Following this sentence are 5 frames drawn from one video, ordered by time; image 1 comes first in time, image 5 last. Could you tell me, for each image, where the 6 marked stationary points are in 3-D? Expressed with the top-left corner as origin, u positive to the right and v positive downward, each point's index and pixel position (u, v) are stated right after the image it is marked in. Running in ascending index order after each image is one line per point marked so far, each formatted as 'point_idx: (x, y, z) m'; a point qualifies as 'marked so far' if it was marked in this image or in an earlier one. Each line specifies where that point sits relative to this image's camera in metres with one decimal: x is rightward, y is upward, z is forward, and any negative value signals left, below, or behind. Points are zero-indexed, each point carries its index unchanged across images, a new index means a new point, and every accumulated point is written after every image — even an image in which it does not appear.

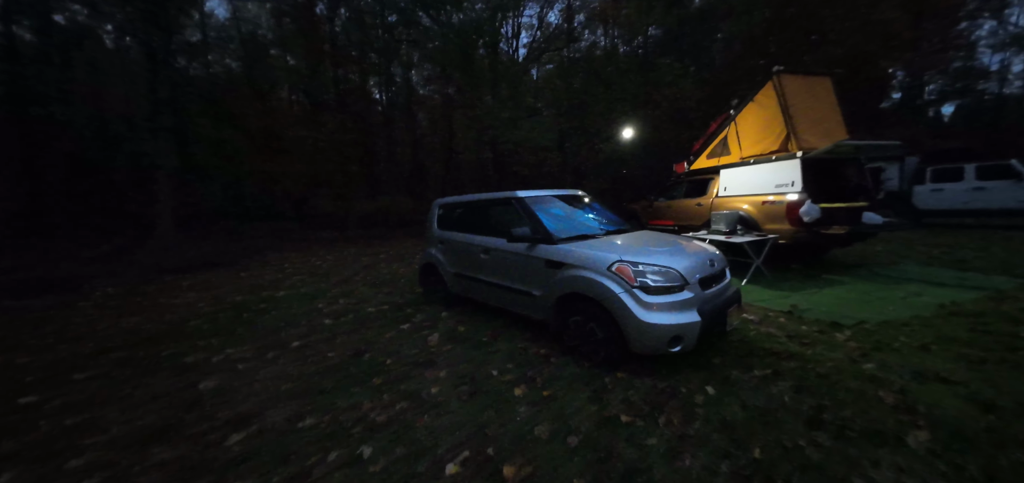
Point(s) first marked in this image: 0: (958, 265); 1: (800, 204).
0: (+7.2, -0.4, +4.9) m
1: (+4.7, +0.6, +5.1) m
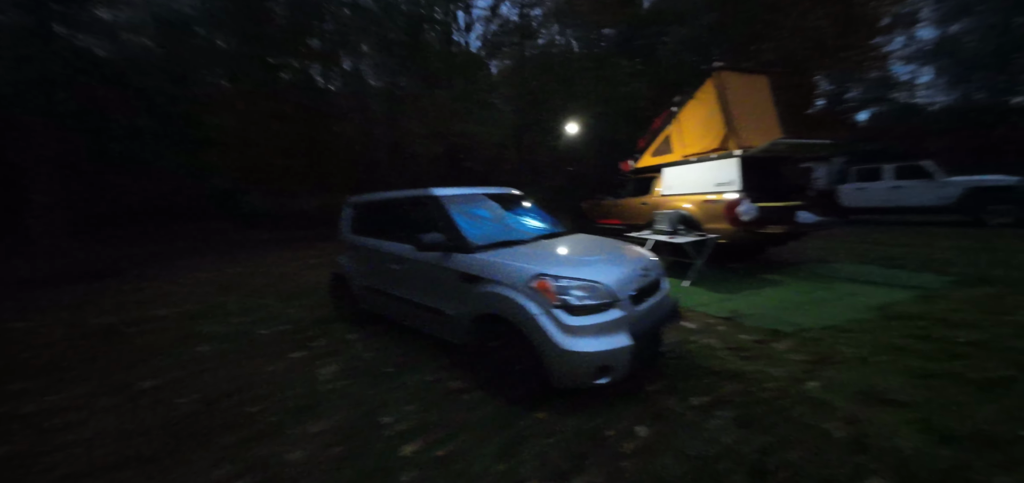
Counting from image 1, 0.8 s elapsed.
0: (+6.2, -0.4, +5.1) m
1: (+3.6, +0.6, +4.9) m
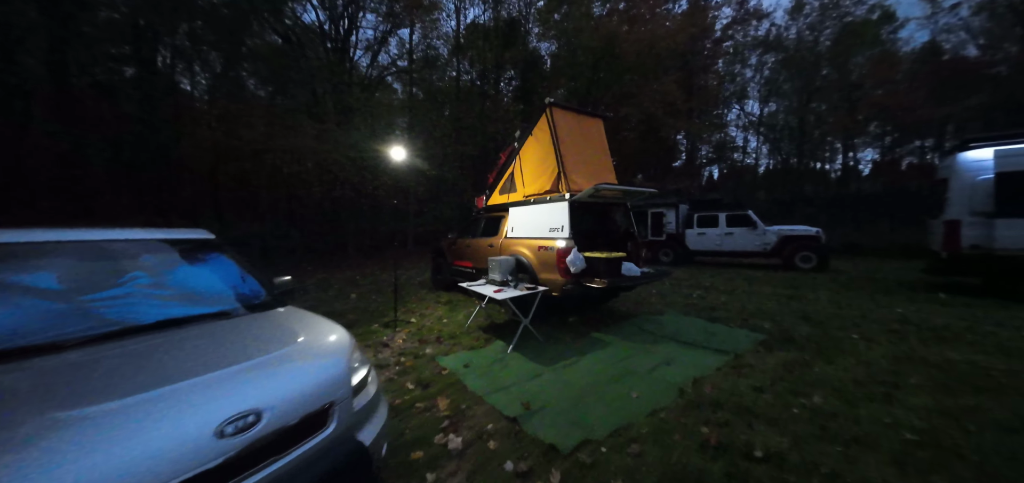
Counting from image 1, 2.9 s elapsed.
0: (+3.2, -1.2, +4.9) m
1: (+0.8, -0.1, +4.2) m
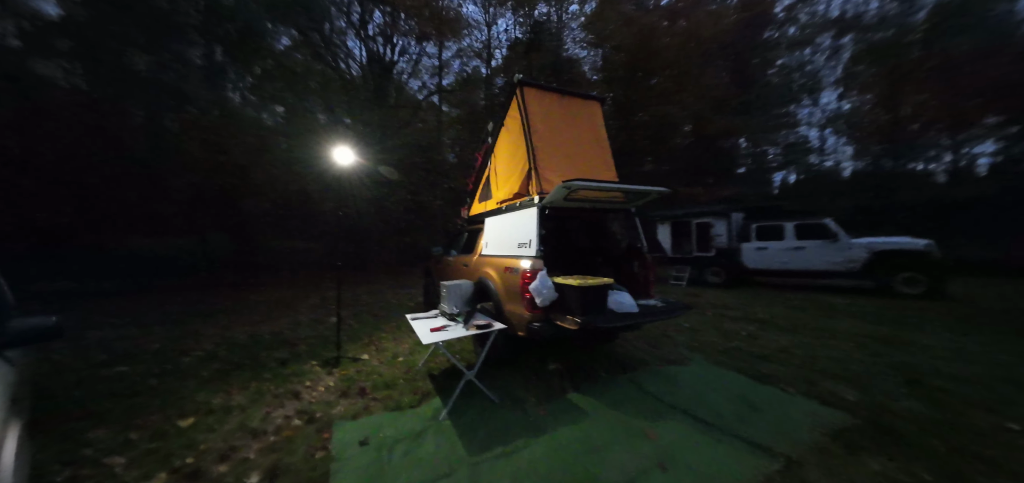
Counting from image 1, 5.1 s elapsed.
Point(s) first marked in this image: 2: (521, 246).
0: (+2.7, -1.4, +3.3) m
1: (+0.2, -0.4, +3.1) m
2: (+0.1, -0.1, +3.4) m
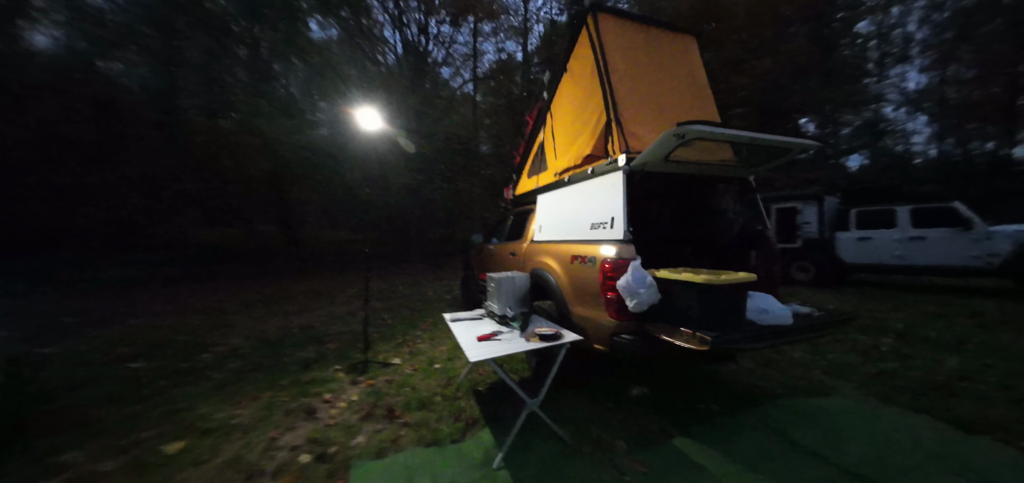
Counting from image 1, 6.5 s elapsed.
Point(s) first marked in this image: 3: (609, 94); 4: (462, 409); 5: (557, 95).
0: (+3.3, -1.2, +2.1) m
1: (+0.7, -0.2, +2.1) m
2: (+0.7, +0.1, +2.5) m
3: (+0.9, +1.3, +2.6) m
4: (-0.5, -1.5, +2.7) m
5: (+0.5, +1.7, +3.5) m
